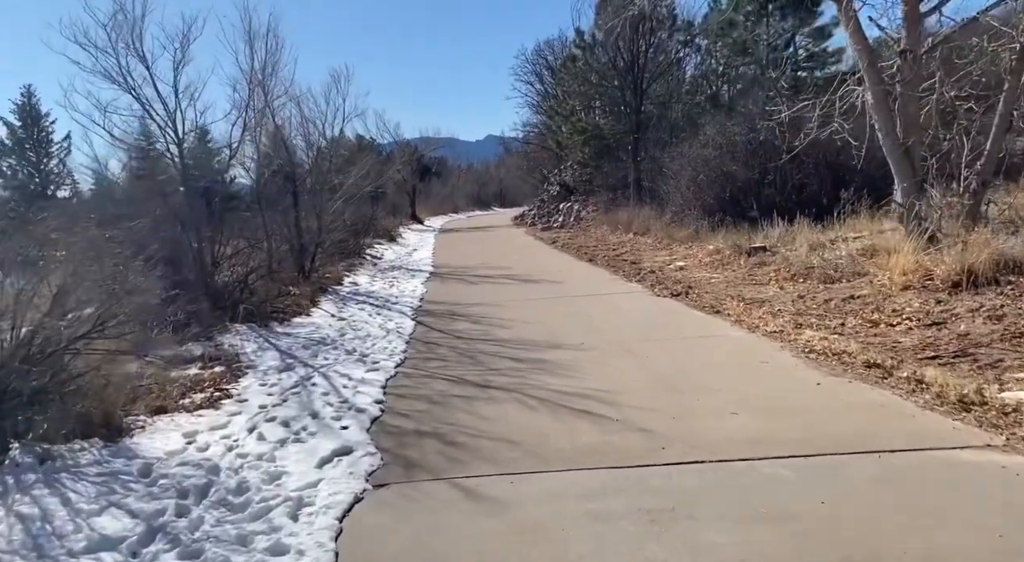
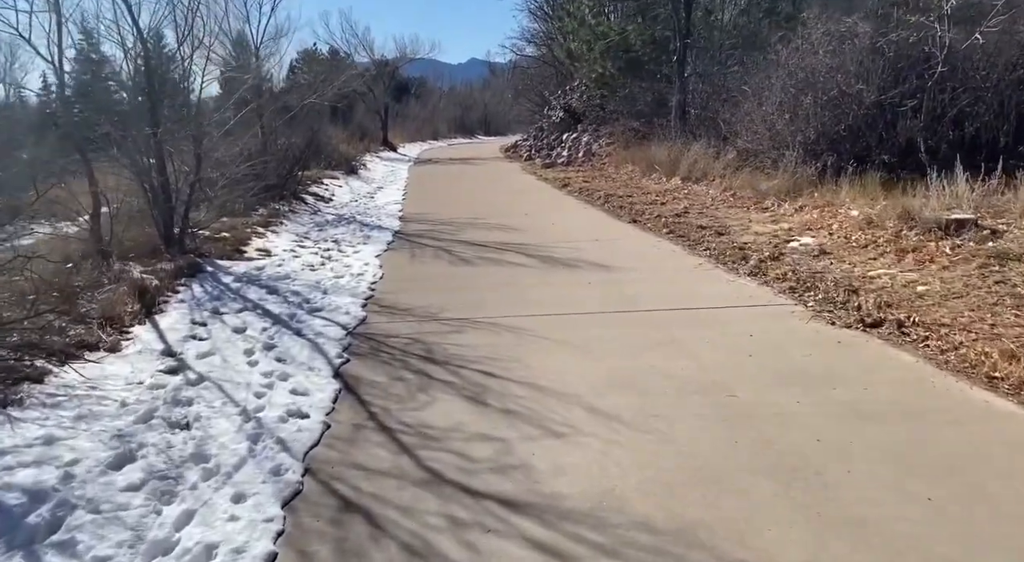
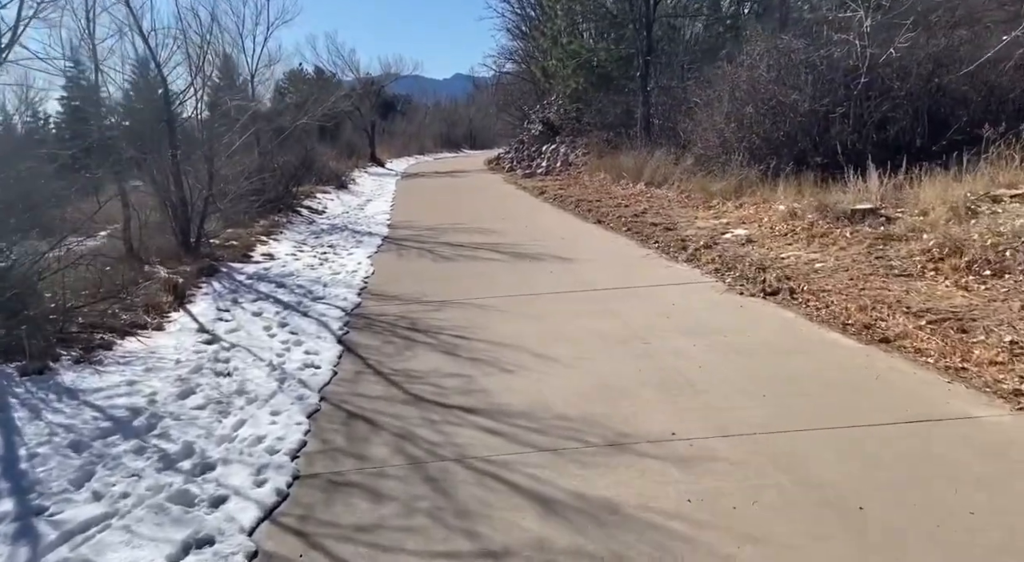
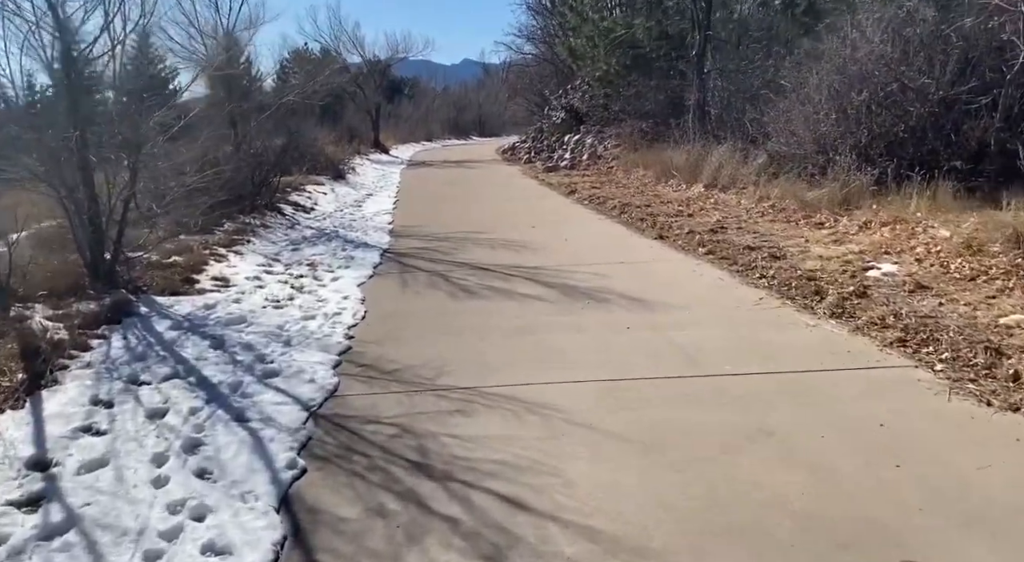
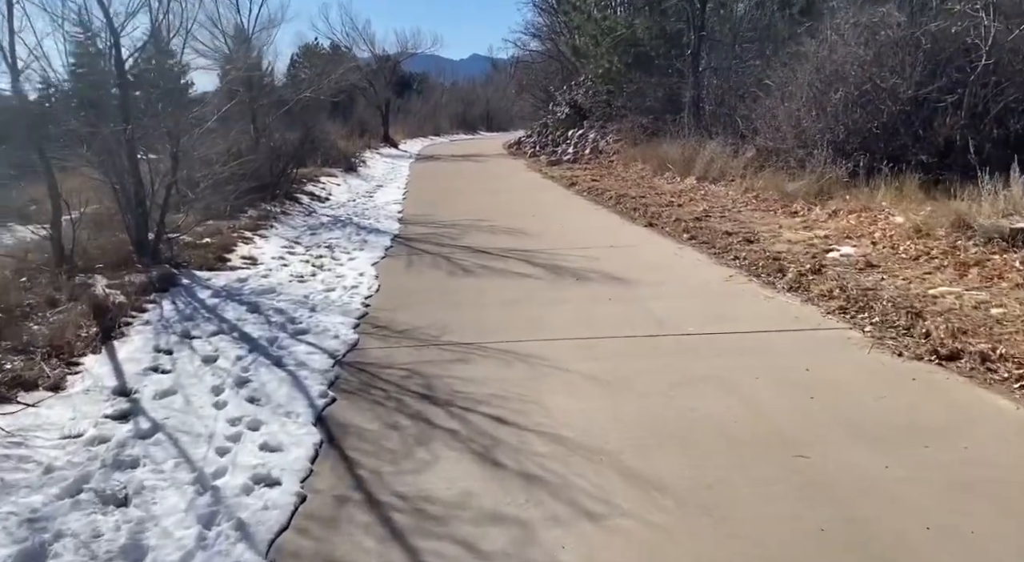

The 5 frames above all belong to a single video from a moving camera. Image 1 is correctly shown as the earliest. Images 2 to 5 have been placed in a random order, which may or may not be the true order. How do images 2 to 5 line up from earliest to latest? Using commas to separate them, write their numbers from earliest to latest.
3, 2, 5, 4
